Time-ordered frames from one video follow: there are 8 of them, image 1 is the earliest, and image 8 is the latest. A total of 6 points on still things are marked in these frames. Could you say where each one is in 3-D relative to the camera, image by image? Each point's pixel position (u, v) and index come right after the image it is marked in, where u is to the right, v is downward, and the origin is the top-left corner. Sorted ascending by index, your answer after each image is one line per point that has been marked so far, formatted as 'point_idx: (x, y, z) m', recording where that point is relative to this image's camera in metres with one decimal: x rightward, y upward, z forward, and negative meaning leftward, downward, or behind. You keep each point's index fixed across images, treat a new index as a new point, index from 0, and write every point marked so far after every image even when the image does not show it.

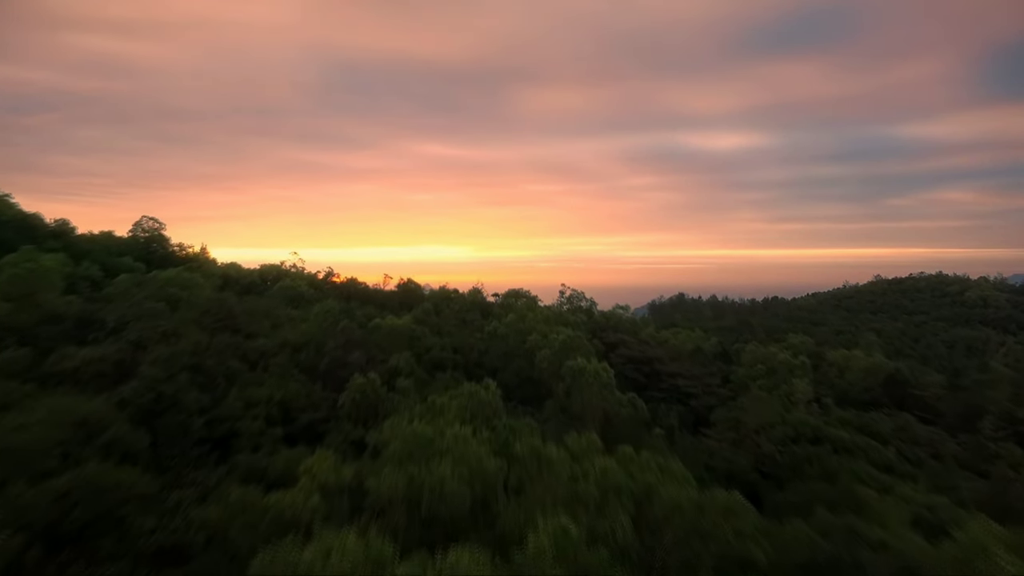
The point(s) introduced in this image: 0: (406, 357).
0: (-1.7, -1.1, +9.1) m
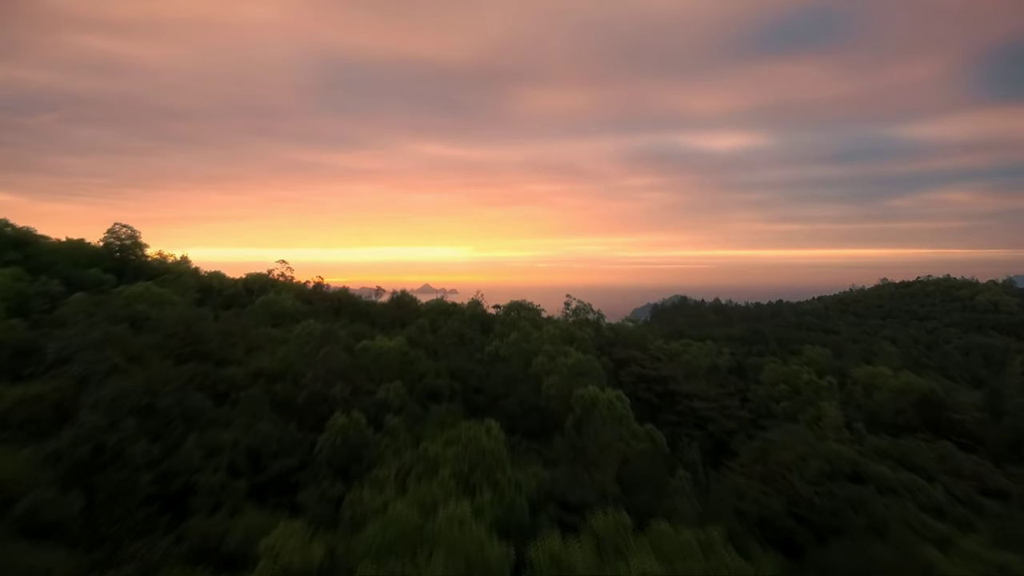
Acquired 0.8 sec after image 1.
0: (-1.6, -1.4, +8.1) m
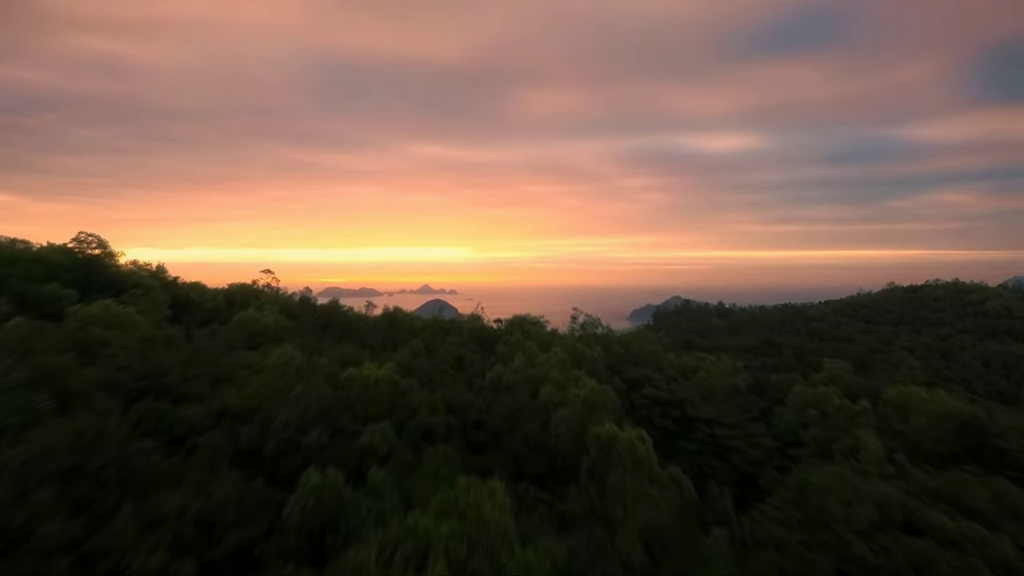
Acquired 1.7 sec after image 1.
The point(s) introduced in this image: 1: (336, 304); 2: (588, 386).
0: (-1.6, -1.7, +6.9) m
1: (-4.6, -0.6, +14.8) m
2: (+1.2, -1.6, +9.1) m
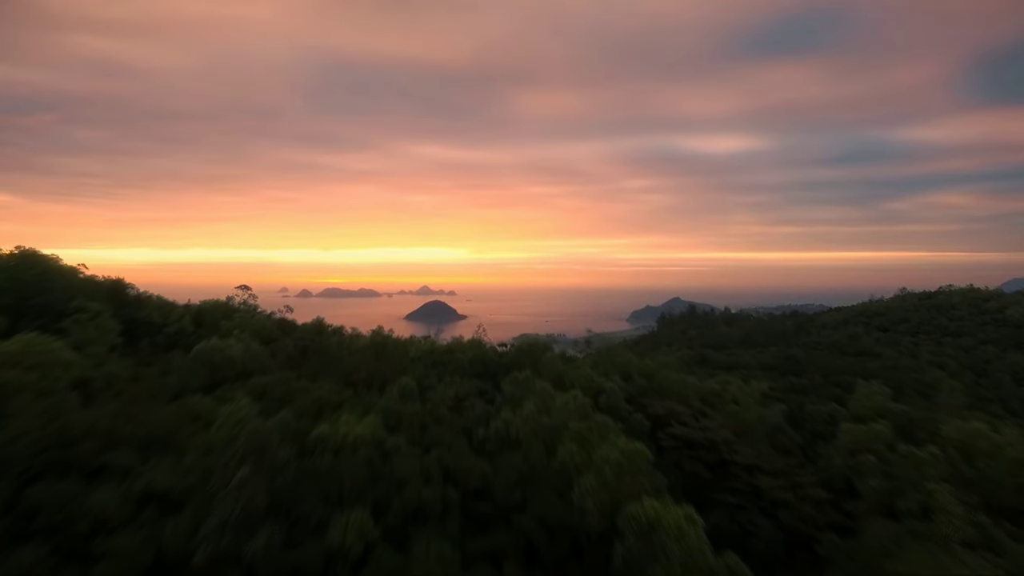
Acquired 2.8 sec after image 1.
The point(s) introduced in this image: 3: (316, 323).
0: (-1.4, -2.2, +5.3) m
1: (-4.5, -1.0, +13.1) m
2: (+1.4, -2.0, +7.5) m
3: (-4.6, -0.9, +13.3) m
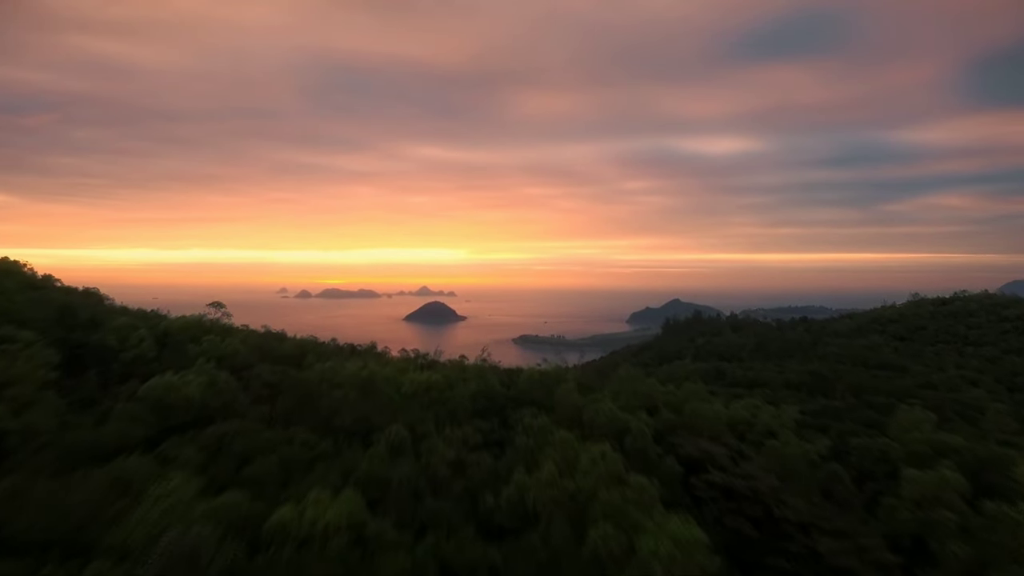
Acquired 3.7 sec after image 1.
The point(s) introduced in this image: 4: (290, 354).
0: (-1.2, -2.5, +3.7) m
1: (-4.3, -1.4, +11.5) m
2: (+1.5, -2.4, +5.9) m
3: (-4.4, -1.2, +11.7) m
4: (-4.4, -1.3, +11.3) m
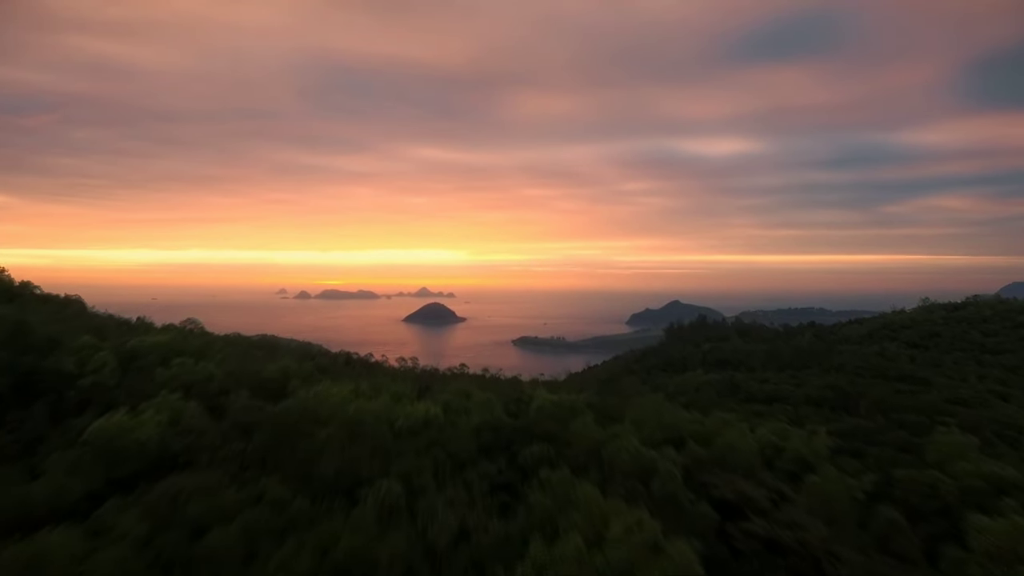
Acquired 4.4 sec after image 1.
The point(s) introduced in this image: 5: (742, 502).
0: (-1.1, -2.8, +2.5) m
1: (-4.1, -1.6, +10.3) m
2: (+1.7, -2.7, +4.7) m
3: (-4.3, -1.5, +10.5) m
4: (-4.3, -1.6, +10.1) m
5: (+3.5, -3.2, +8.5) m
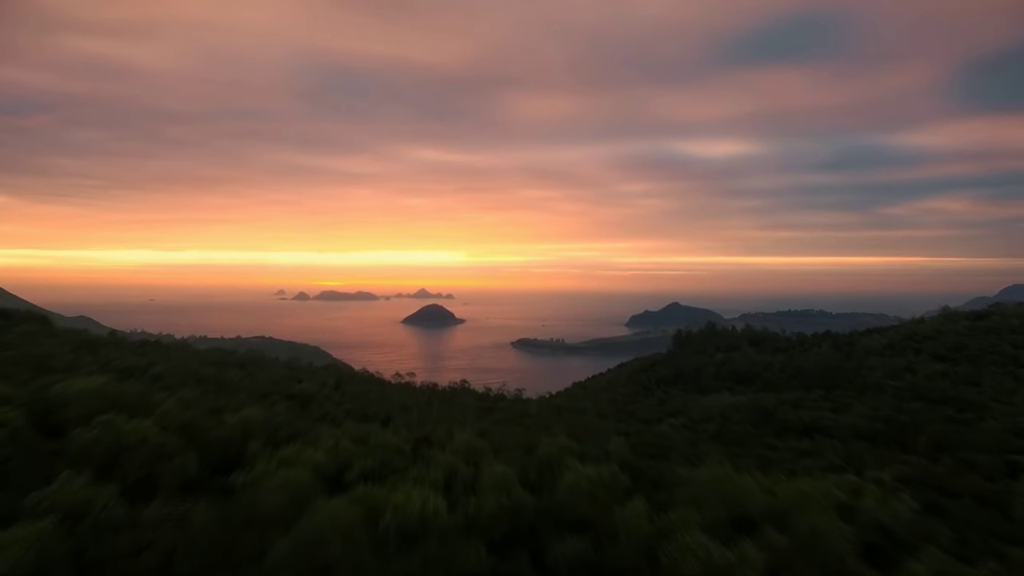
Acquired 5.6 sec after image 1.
0: (-0.8, -3.3, +0.3) m
1: (-3.8, -2.1, +8.1) m
2: (+2.0, -3.1, +2.5) m
3: (-4.0, -2.0, +8.3) m
4: (-4.0, -2.1, +7.9) m
5: (+3.7, -3.7, +6.3) m
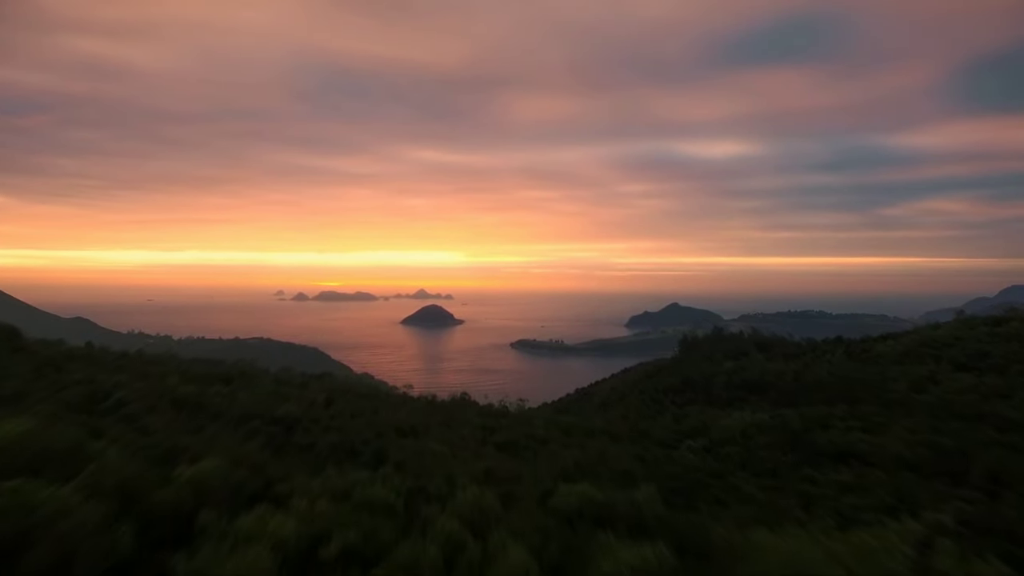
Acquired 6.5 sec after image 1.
0: (-0.6, -3.6, -1.3) m
1: (-3.7, -2.5, +6.5) m
2: (+2.2, -3.5, +0.9) m
3: (-3.8, -2.3, +6.7) m
4: (-3.8, -2.4, +6.3) m
5: (+3.9, -4.0, +4.7) m
